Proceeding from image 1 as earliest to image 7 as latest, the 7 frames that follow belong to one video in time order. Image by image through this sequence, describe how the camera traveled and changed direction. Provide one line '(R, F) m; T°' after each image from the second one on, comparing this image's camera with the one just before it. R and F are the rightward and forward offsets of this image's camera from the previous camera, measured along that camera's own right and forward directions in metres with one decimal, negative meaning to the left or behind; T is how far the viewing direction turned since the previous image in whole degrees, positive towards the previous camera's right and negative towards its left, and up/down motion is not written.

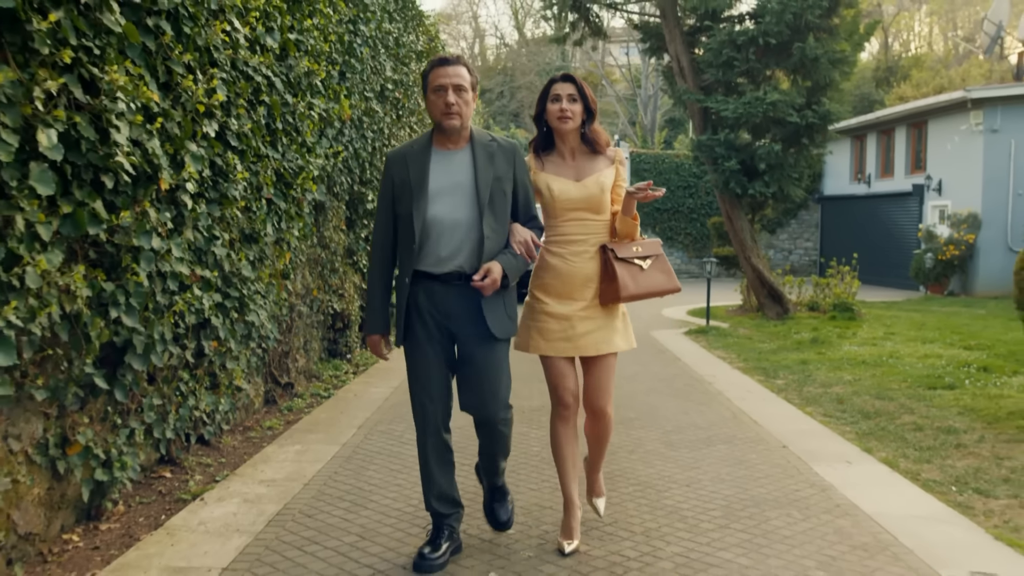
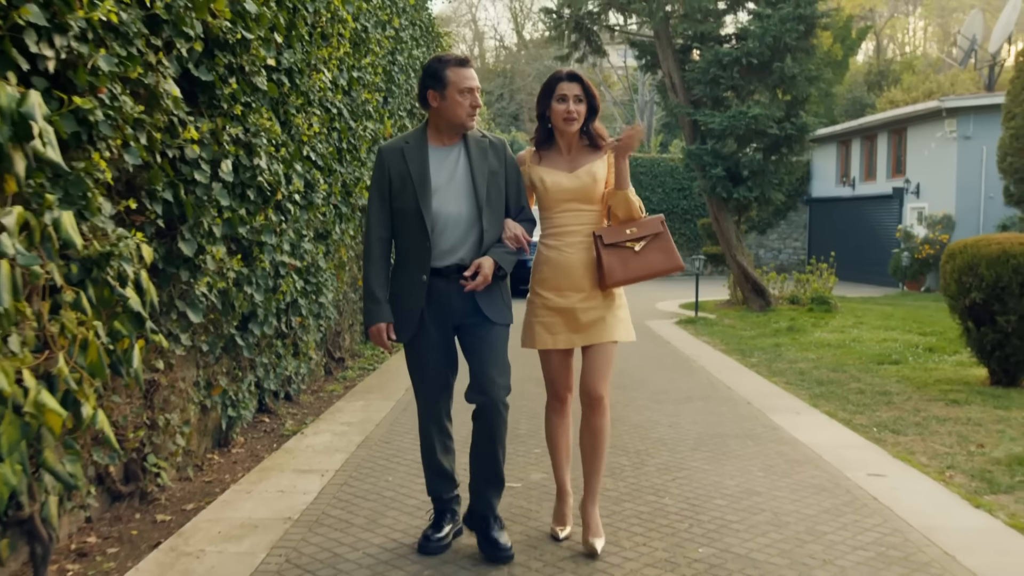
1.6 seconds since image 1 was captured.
(-0.2, -1.5) m; 0°
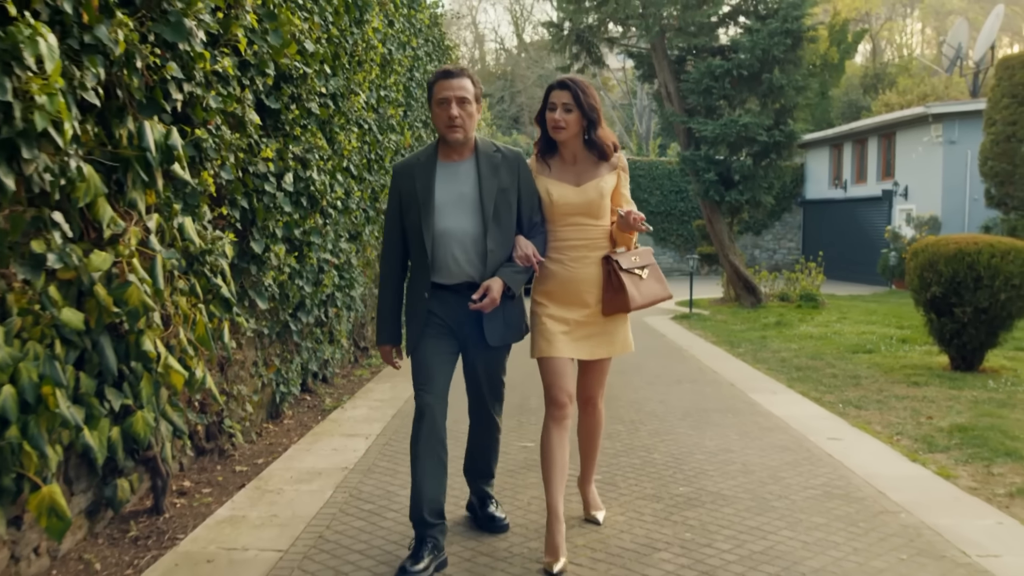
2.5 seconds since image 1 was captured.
(-0.1, -0.9) m; 0°
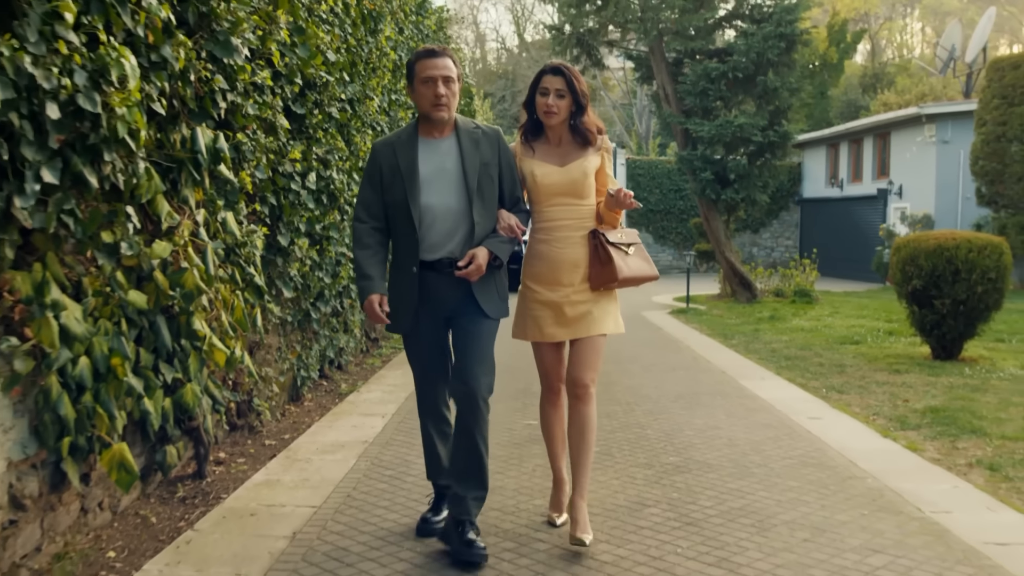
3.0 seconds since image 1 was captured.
(0.0, -0.5) m; 0°
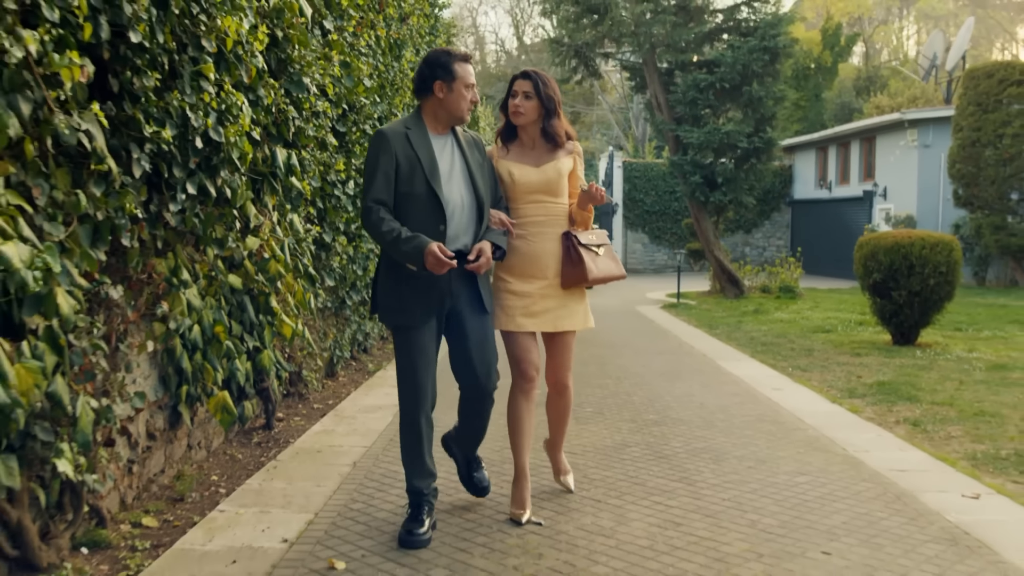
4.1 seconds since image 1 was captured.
(-0.1, -1.2) m; 0°
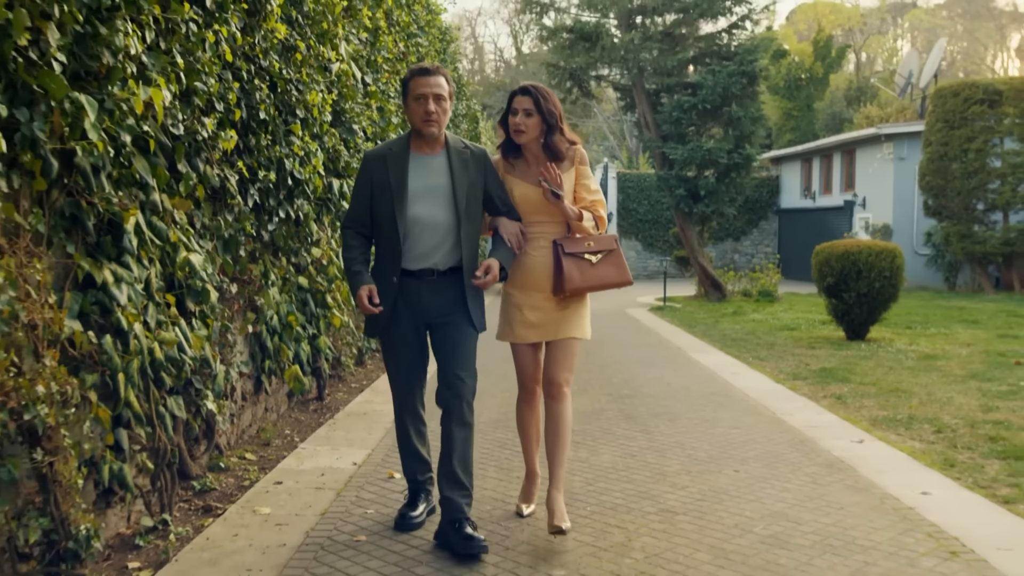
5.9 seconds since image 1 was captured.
(0.0, -1.6) m; 0°
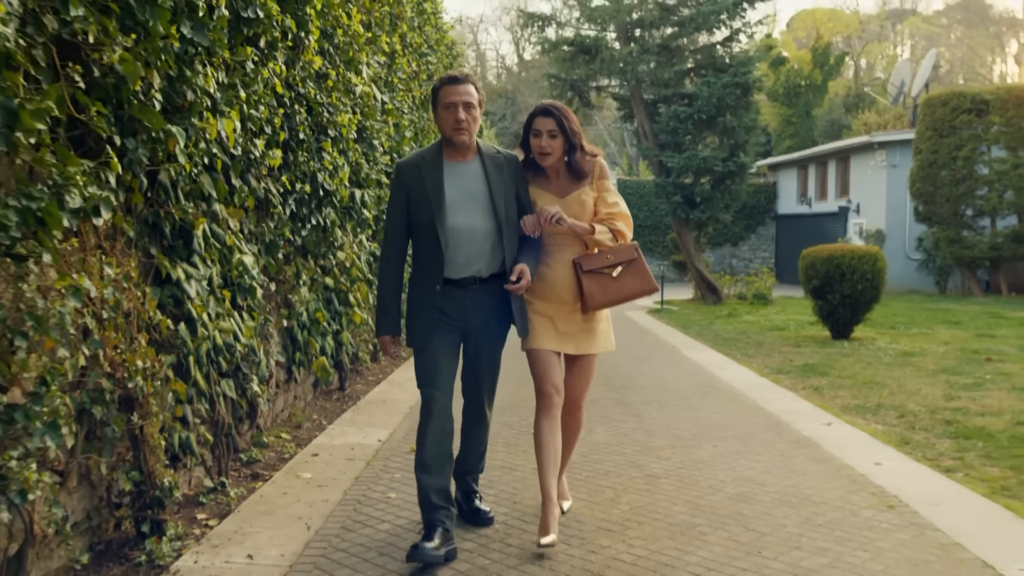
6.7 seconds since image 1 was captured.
(0.0, -0.7) m; 0°
